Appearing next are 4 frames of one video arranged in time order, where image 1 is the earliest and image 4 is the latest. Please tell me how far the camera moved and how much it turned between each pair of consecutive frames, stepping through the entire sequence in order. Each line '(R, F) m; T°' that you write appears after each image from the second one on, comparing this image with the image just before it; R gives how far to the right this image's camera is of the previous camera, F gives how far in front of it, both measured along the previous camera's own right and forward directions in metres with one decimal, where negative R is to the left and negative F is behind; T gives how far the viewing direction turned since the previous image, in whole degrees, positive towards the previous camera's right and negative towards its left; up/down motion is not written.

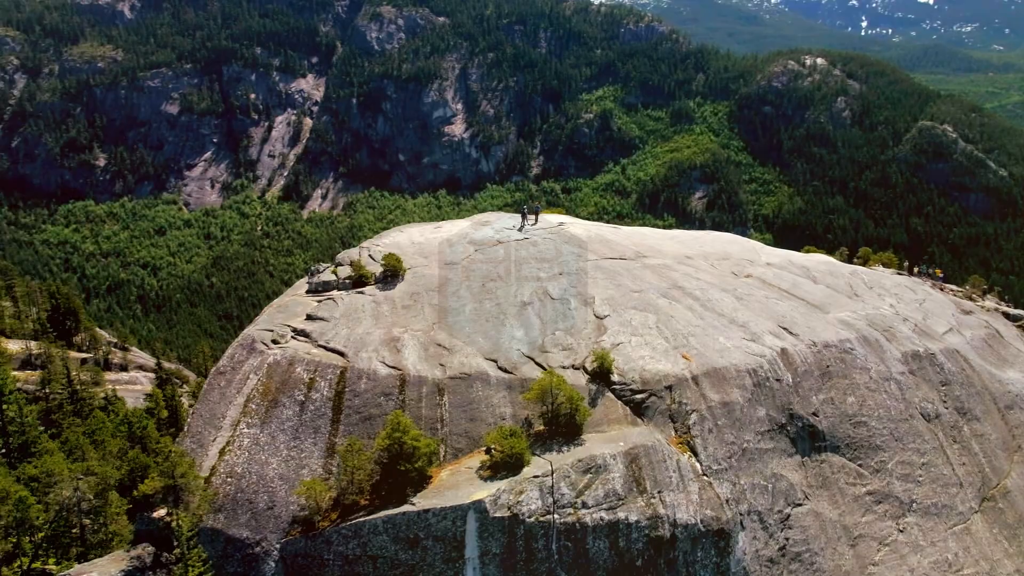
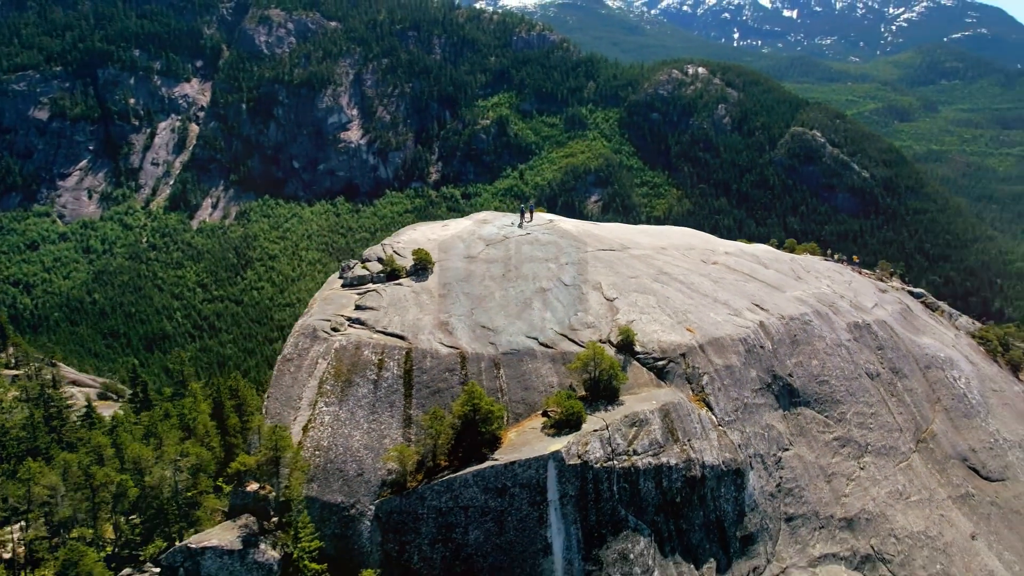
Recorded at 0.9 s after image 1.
(-6.7, -3.8) m; +8°
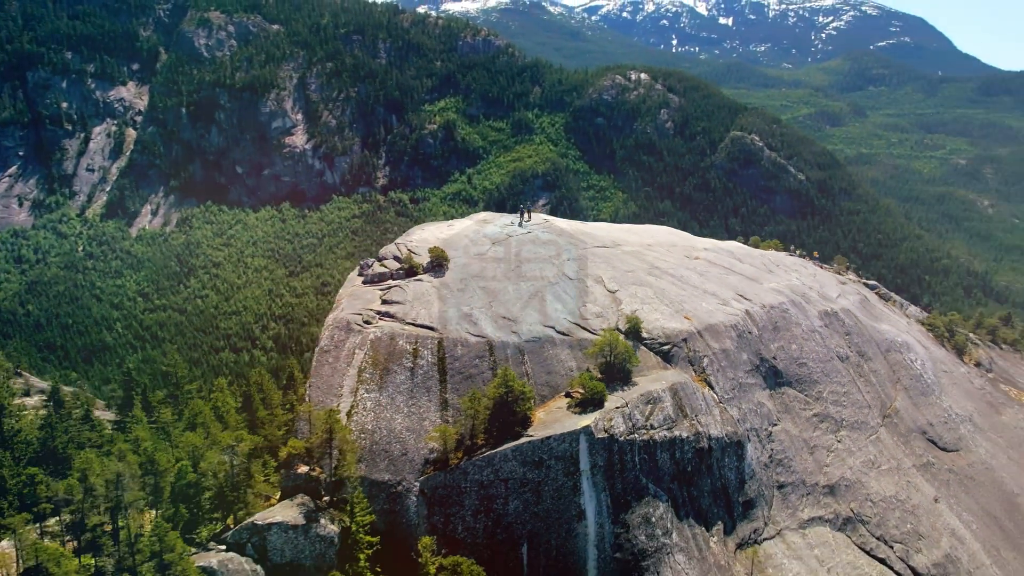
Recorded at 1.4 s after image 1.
(-3.7, -2.7) m; +4°
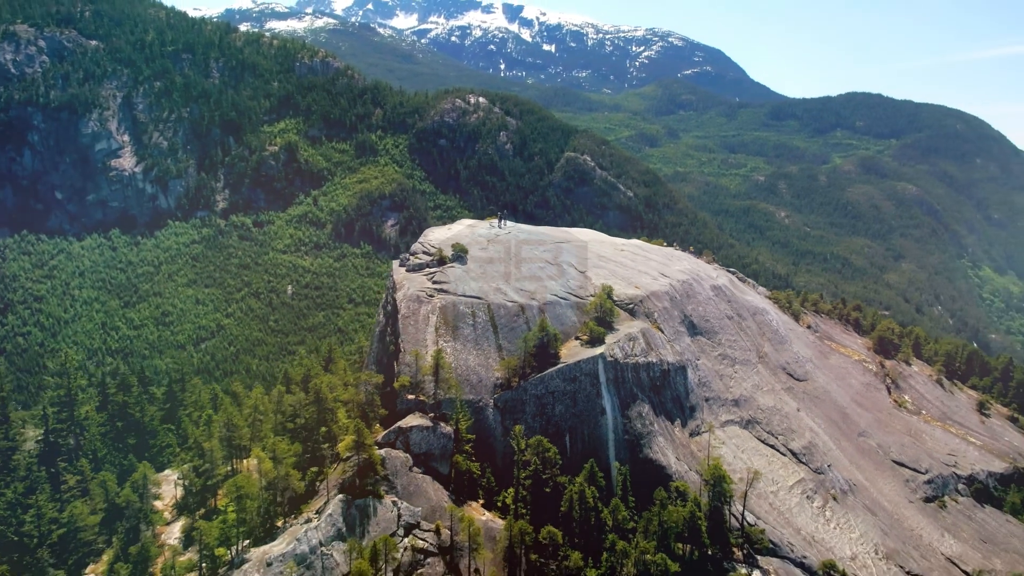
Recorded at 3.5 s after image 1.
(-12.6, -13.6) m; +12°
